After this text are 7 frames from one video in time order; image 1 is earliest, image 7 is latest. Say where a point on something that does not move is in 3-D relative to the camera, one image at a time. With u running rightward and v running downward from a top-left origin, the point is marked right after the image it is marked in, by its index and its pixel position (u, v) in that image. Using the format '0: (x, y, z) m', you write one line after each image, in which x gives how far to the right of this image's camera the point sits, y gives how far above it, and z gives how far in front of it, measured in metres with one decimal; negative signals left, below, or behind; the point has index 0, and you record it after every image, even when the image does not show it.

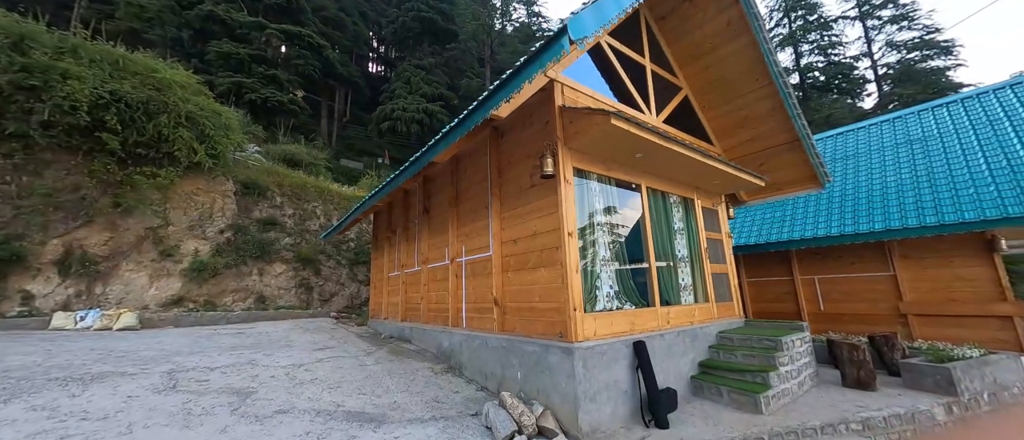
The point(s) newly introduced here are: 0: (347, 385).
0: (-1.9, -1.9, +4.3) m
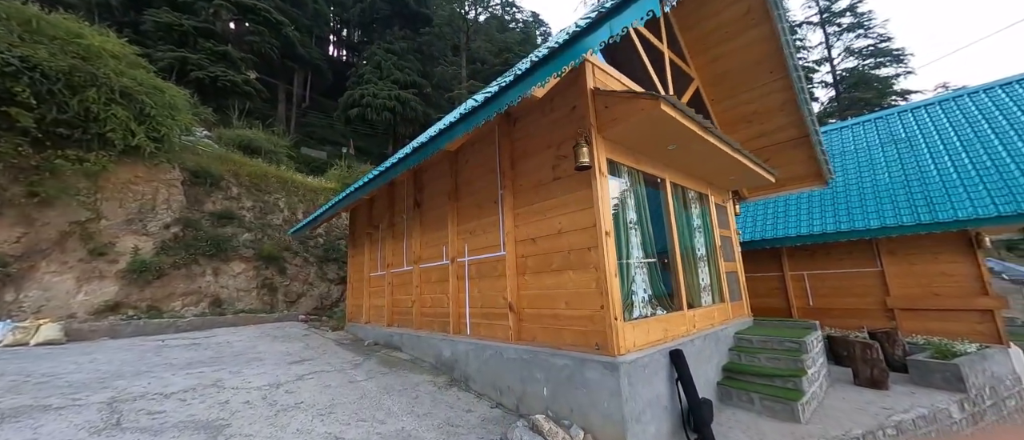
0: (-1.7, -1.9, +3.7) m
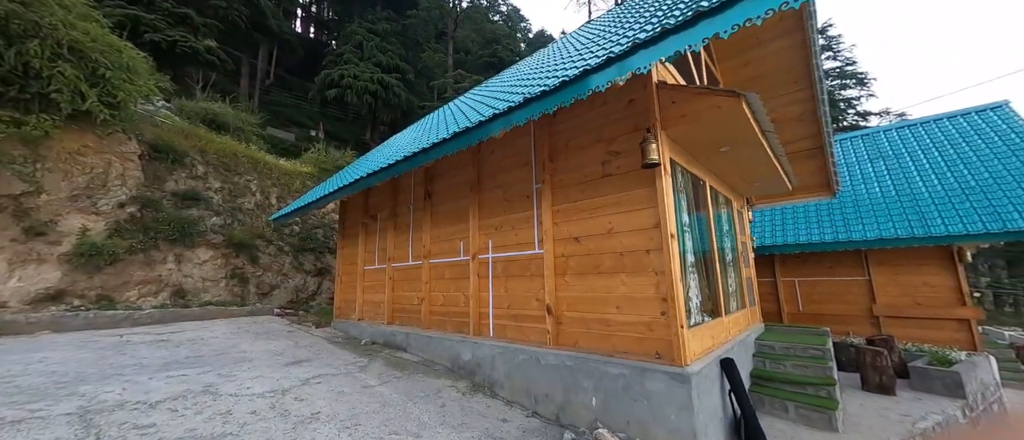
0: (-1.3, -1.8, +3.3) m
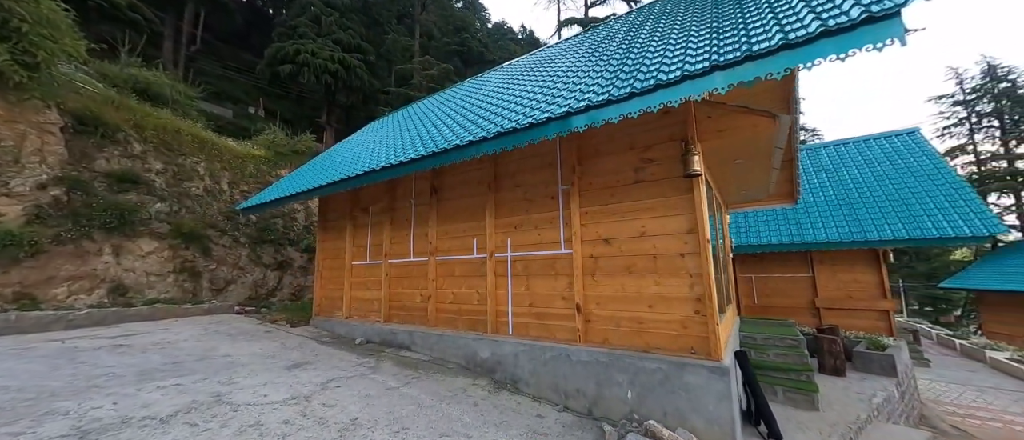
0: (-0.9, -1.7, +3.2) m
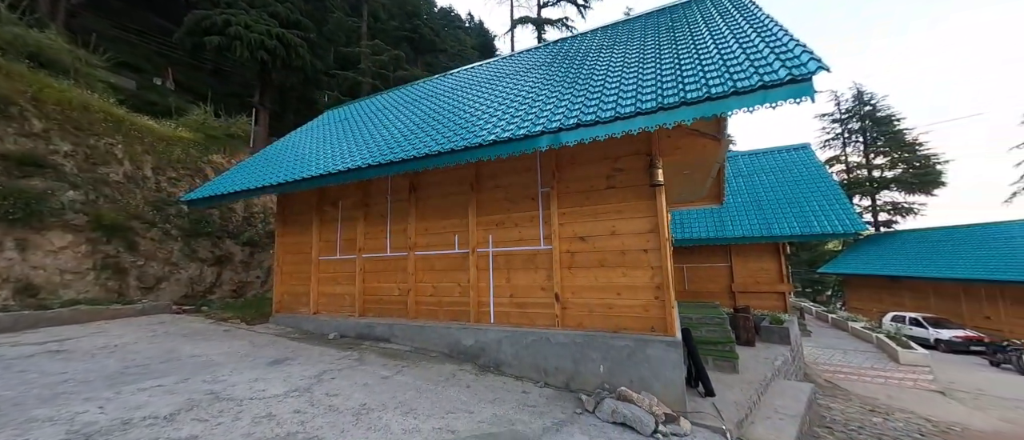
0: (-0.9, -1.7, +3.5) m
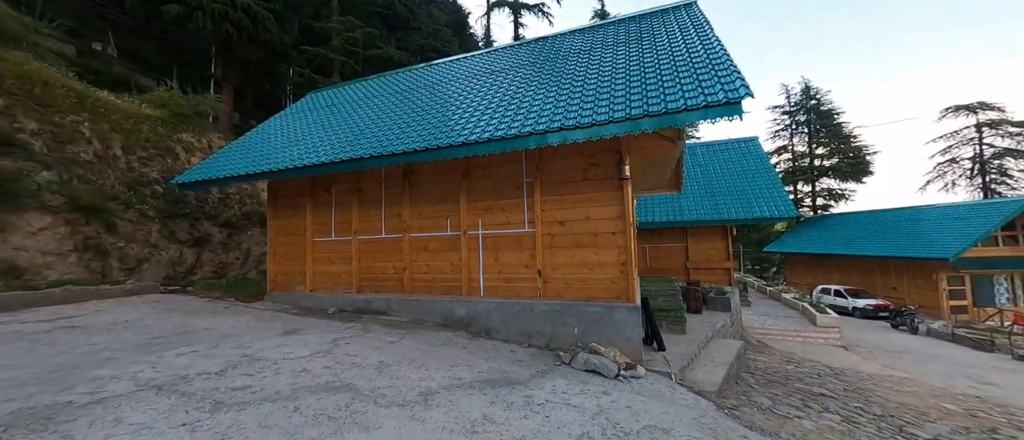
0: (-1.0, -1.6, +4.2) m
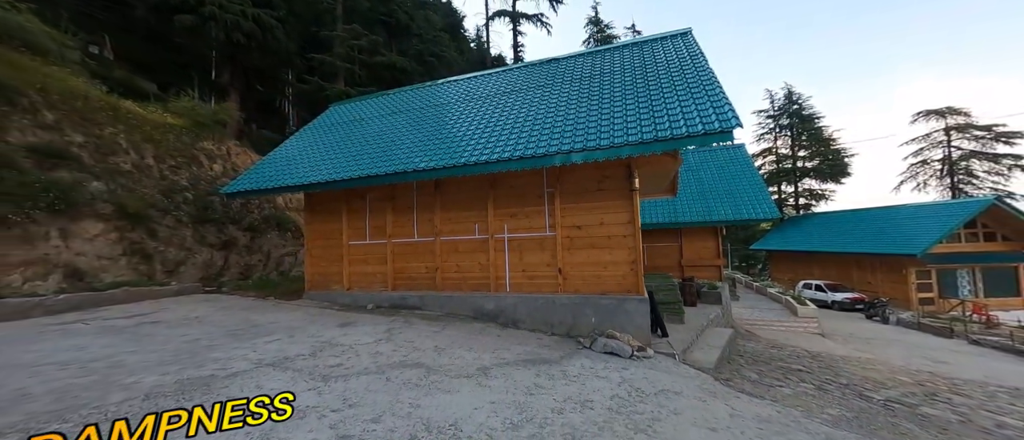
0: (-0.6, -1.7, +5.0) m
